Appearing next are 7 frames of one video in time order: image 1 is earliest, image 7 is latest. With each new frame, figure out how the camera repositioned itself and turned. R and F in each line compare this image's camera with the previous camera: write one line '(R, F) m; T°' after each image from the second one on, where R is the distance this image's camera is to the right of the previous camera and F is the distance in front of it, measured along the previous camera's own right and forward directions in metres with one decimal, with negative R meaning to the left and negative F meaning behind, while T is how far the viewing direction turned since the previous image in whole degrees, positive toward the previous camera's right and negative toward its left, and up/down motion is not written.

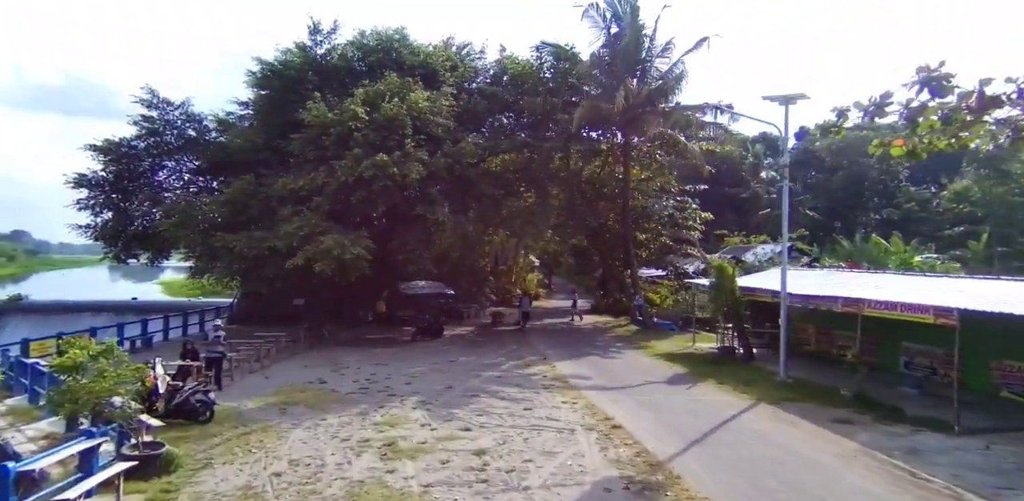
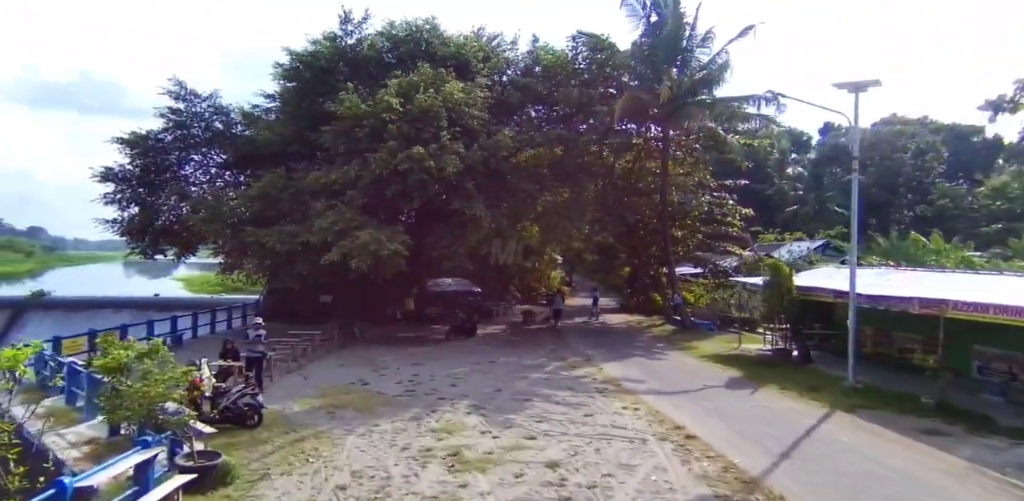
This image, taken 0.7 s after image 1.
(-0.9, +0.7) m; -1°
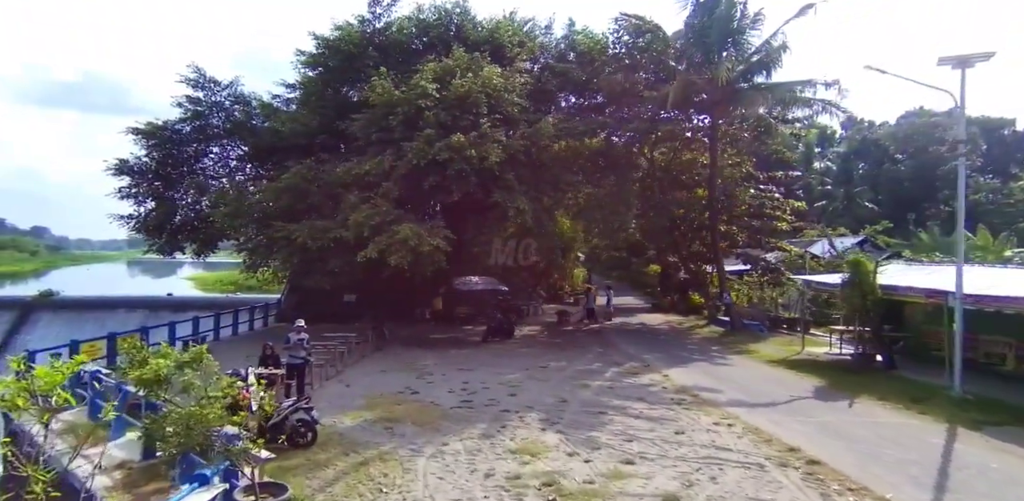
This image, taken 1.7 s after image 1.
(-1.2, +1.3) m; 0°
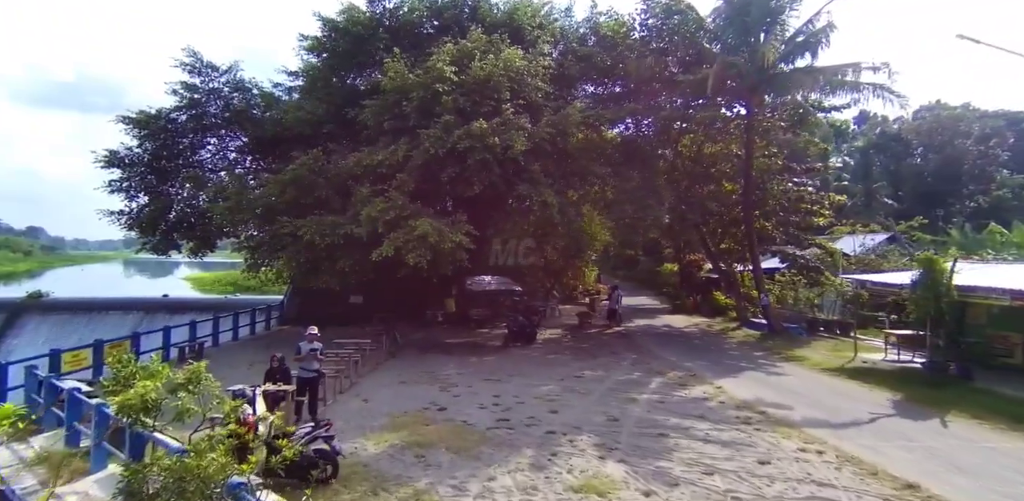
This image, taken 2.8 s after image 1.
(-0.7, +1.5) m; 0°
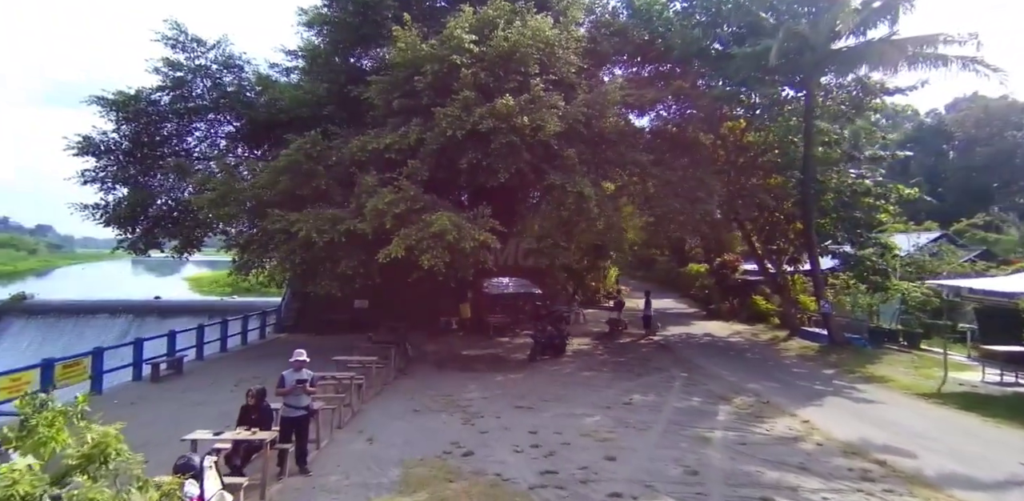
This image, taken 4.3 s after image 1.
(-0.5, +2.3) m; -1°
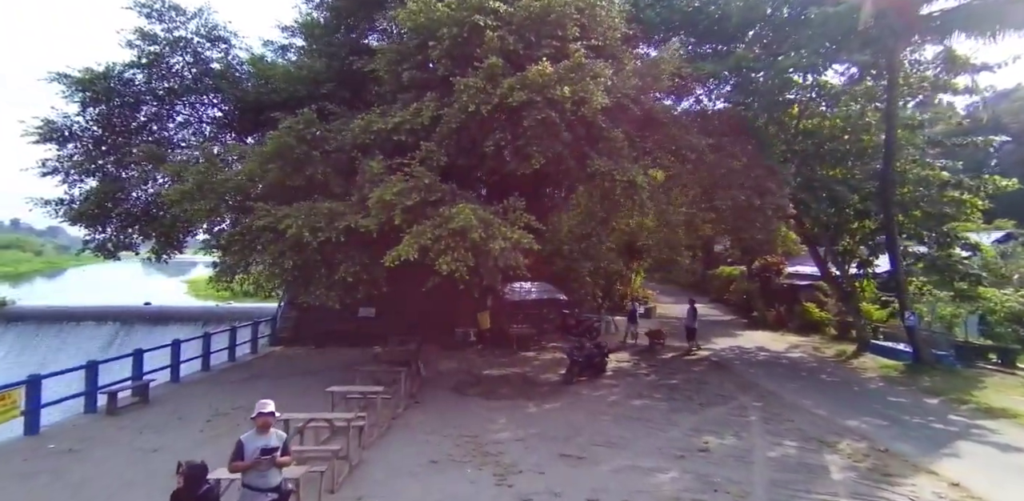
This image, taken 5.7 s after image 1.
(-0.5, +2.4) m; -1°
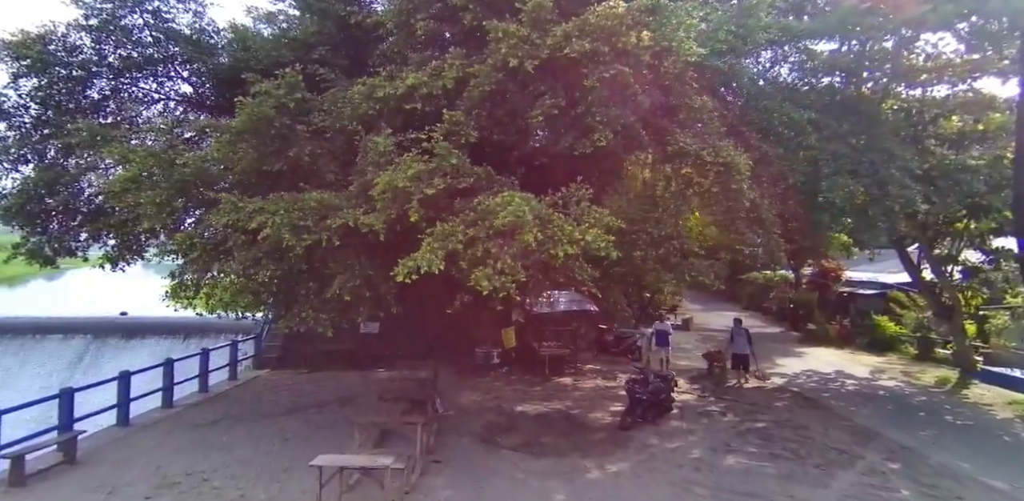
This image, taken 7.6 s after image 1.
(-0.7, +2.9) m; 0°
